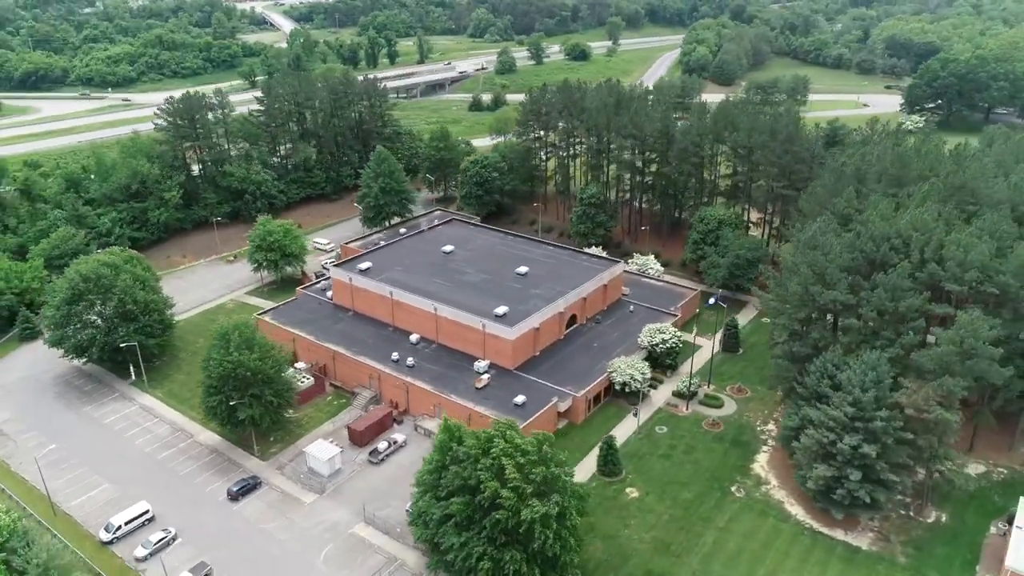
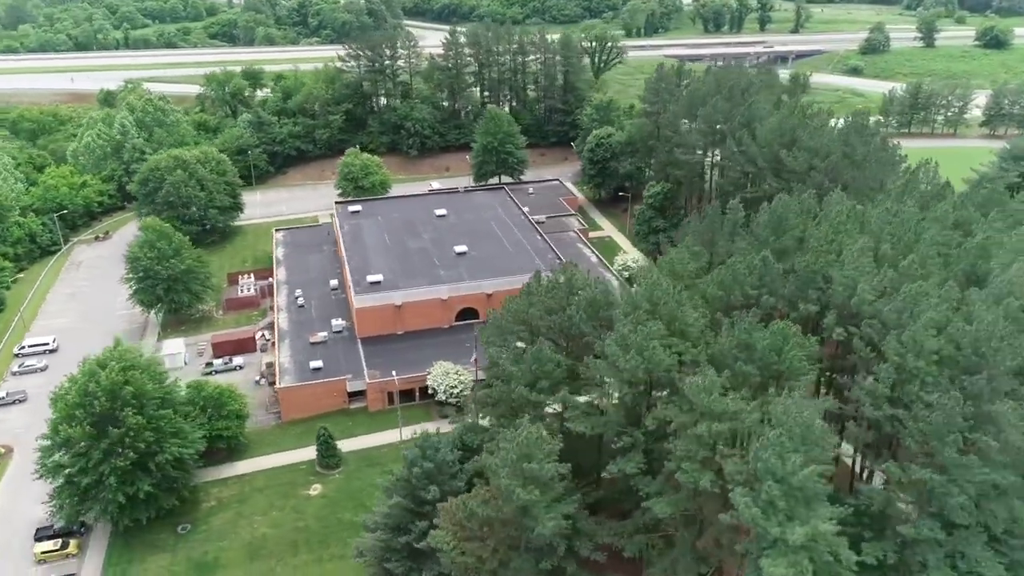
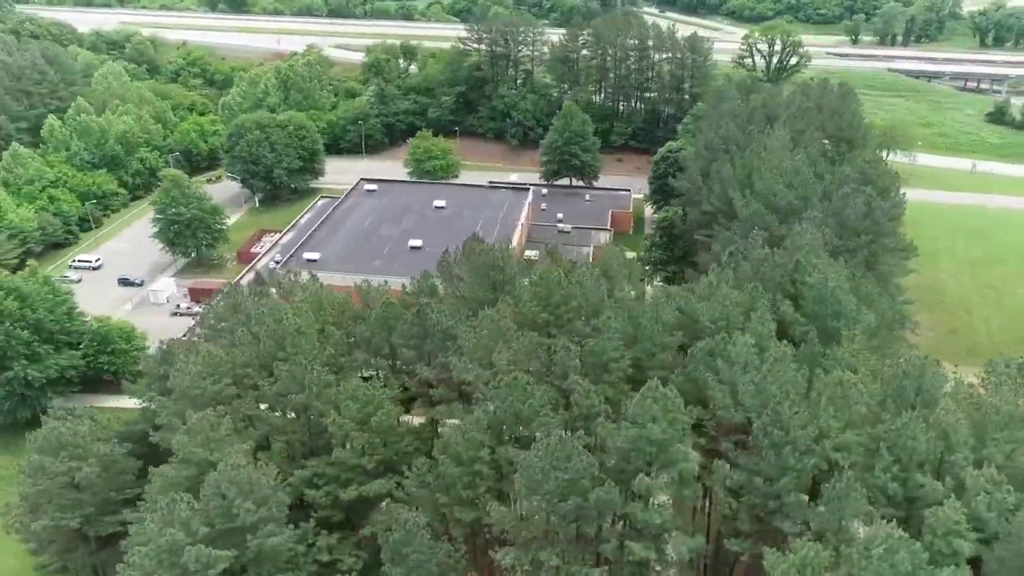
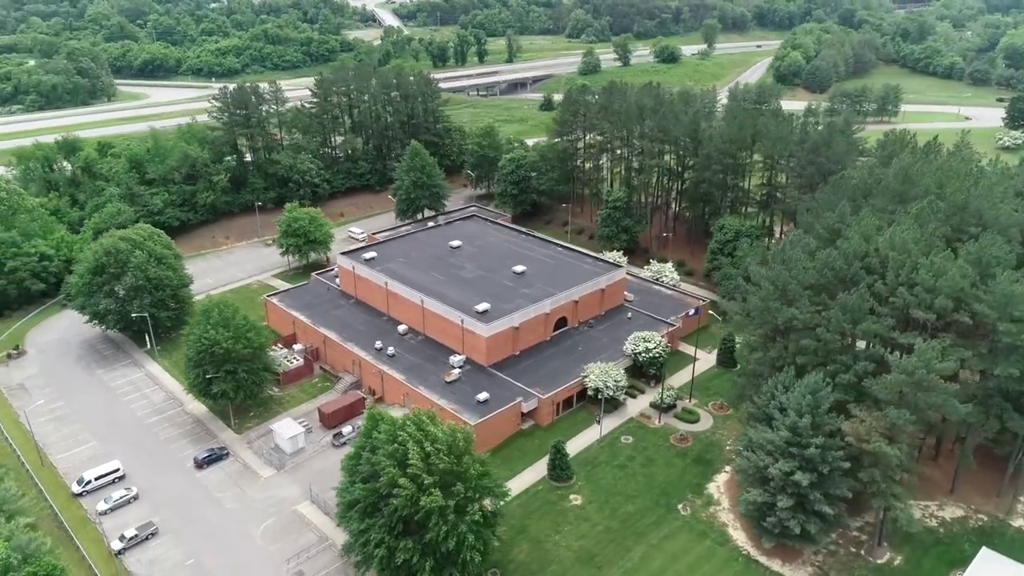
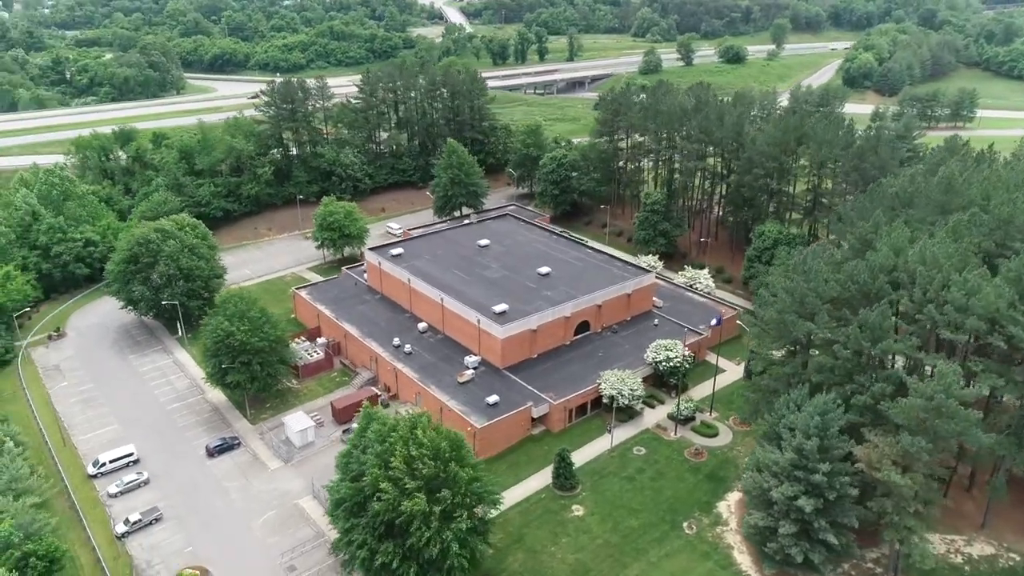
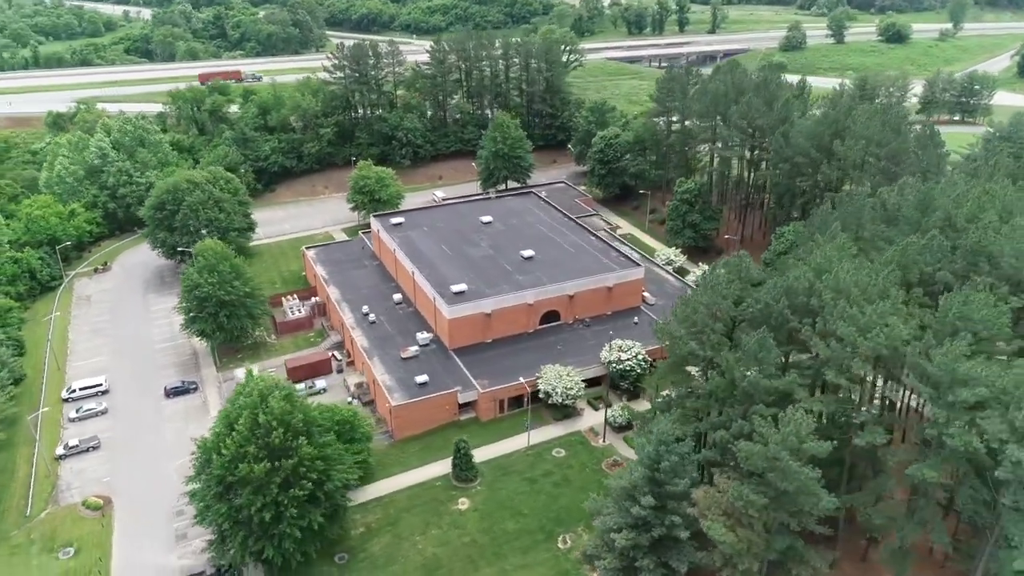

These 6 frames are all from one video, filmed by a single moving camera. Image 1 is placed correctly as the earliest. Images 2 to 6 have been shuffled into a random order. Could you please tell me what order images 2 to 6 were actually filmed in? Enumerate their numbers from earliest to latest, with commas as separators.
4, 5, 6, 2, 3
